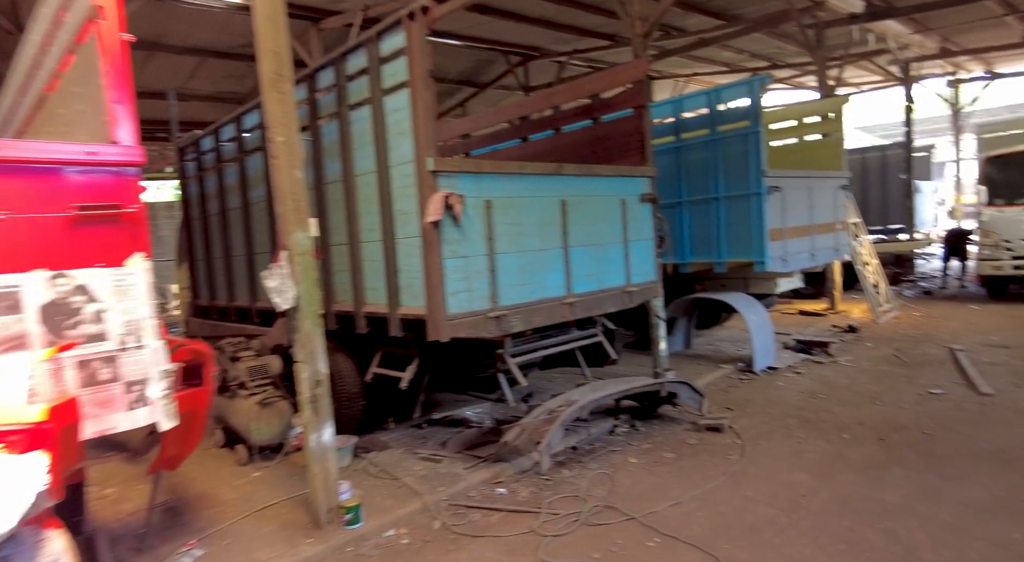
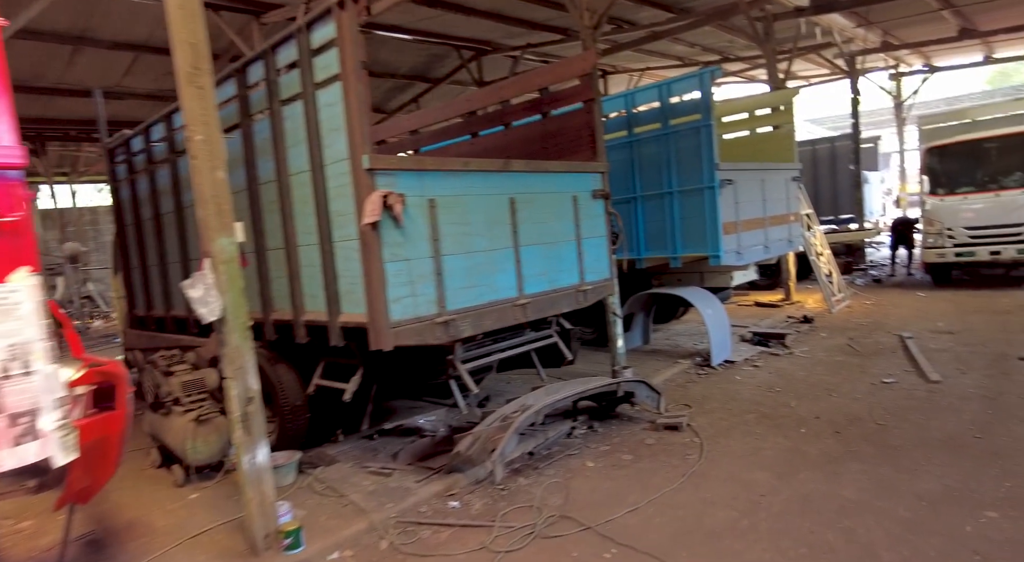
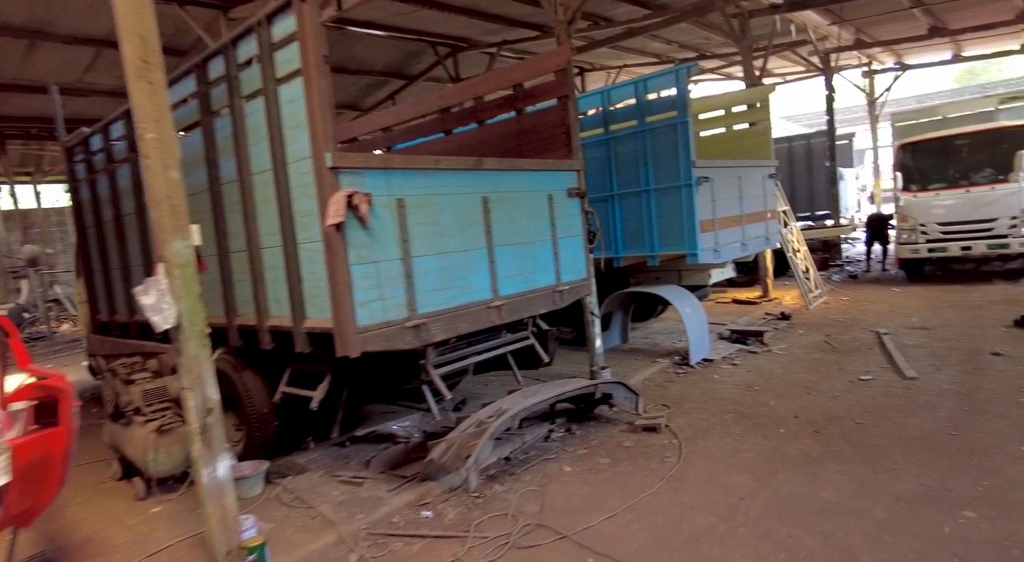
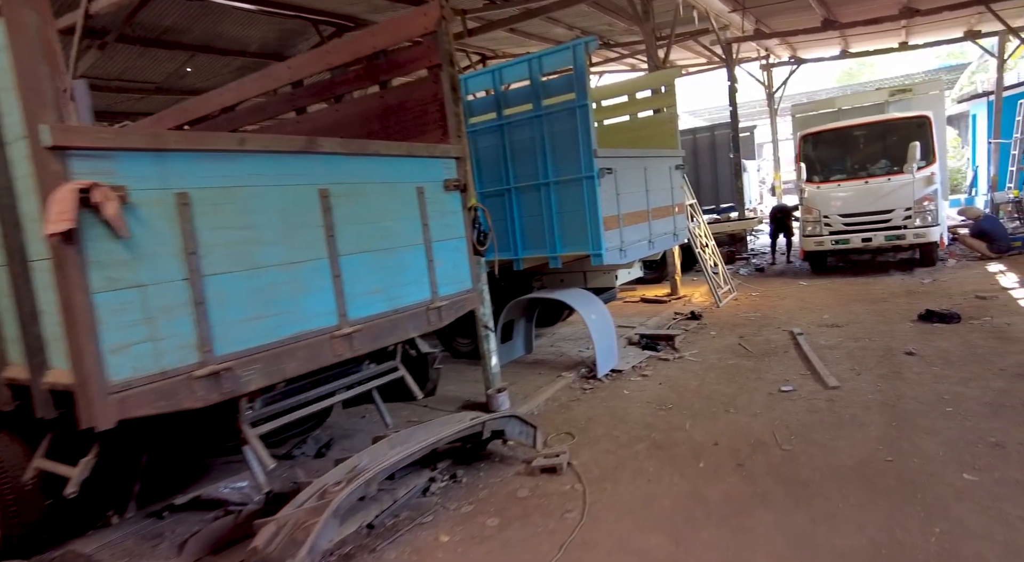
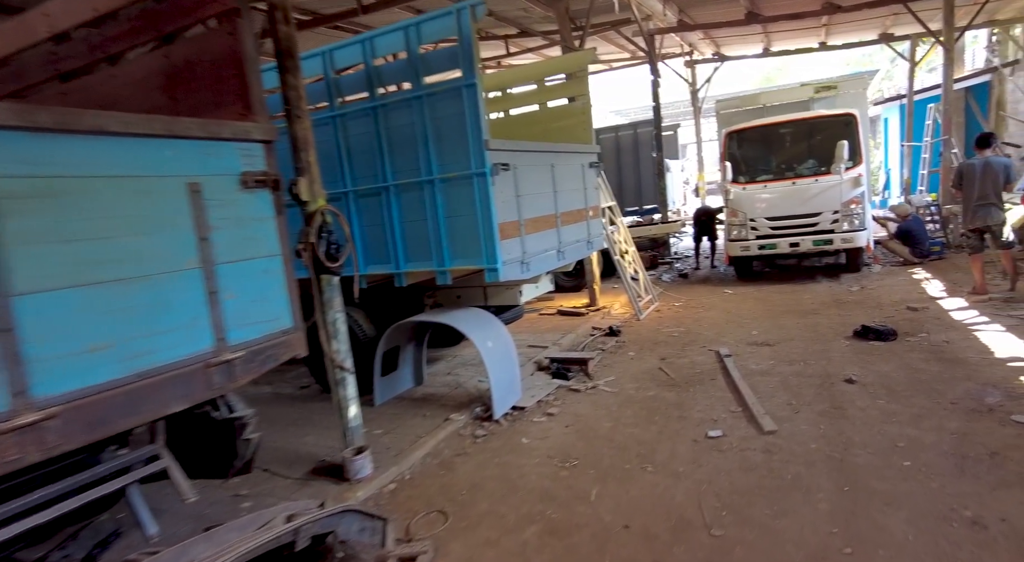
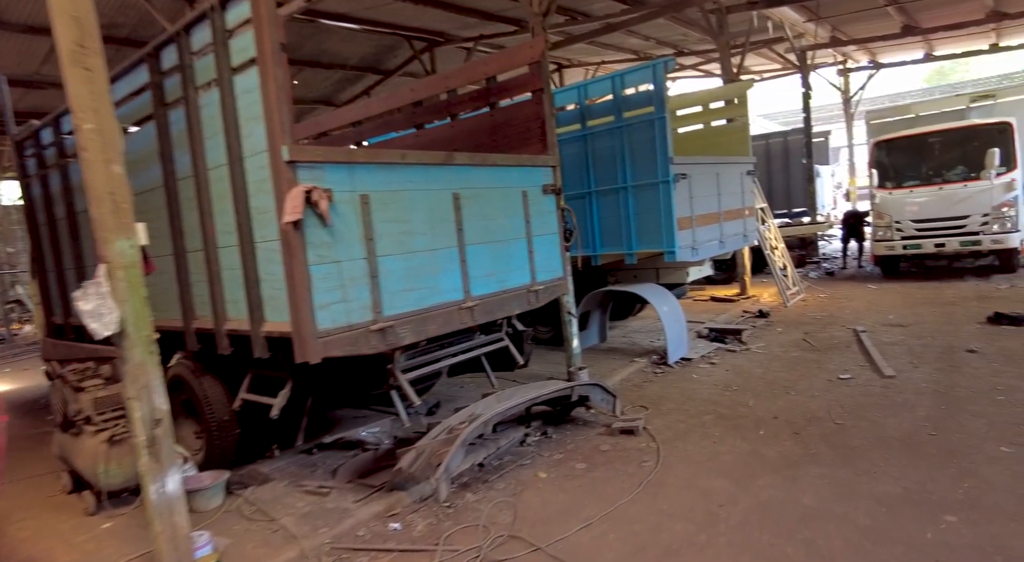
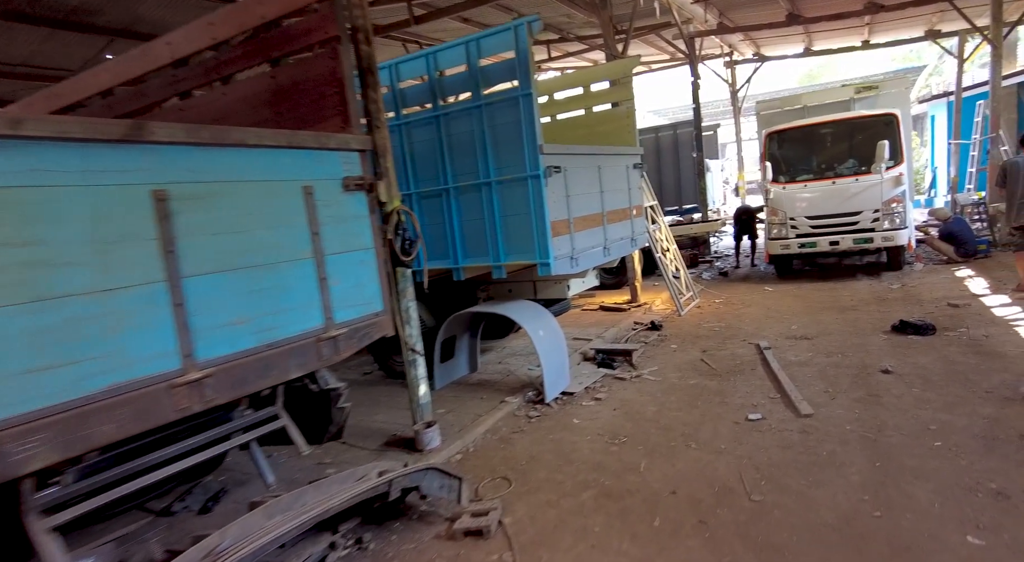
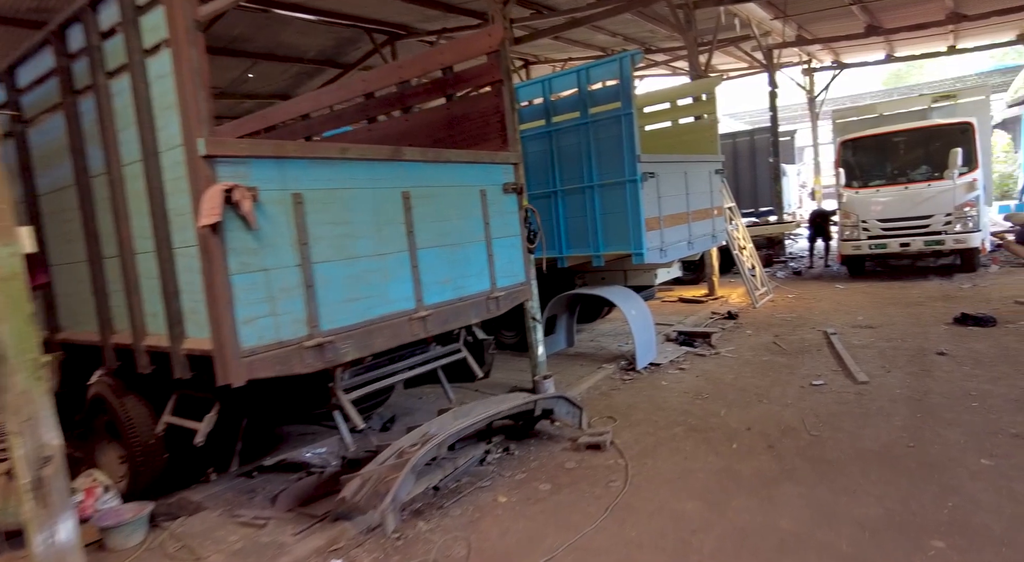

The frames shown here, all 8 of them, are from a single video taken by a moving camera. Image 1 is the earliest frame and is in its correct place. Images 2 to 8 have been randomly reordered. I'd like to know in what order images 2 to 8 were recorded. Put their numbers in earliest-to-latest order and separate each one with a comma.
2, 3, 6, 8, 4, 7, 5
